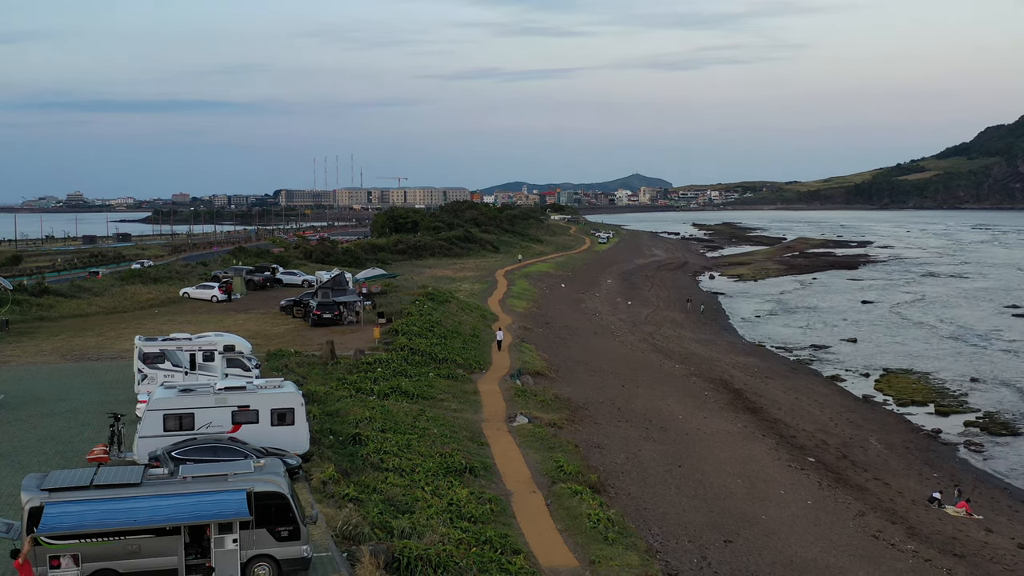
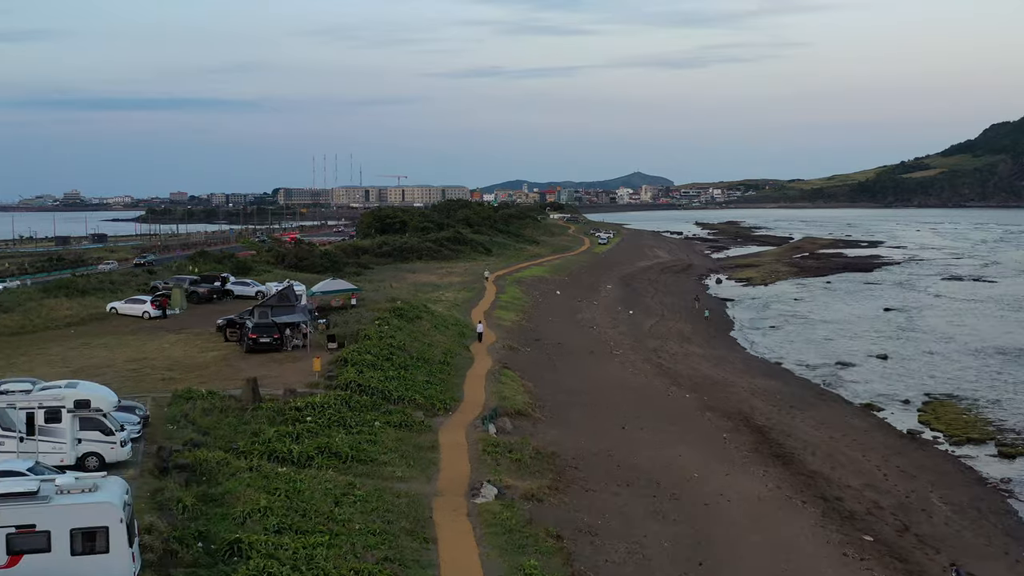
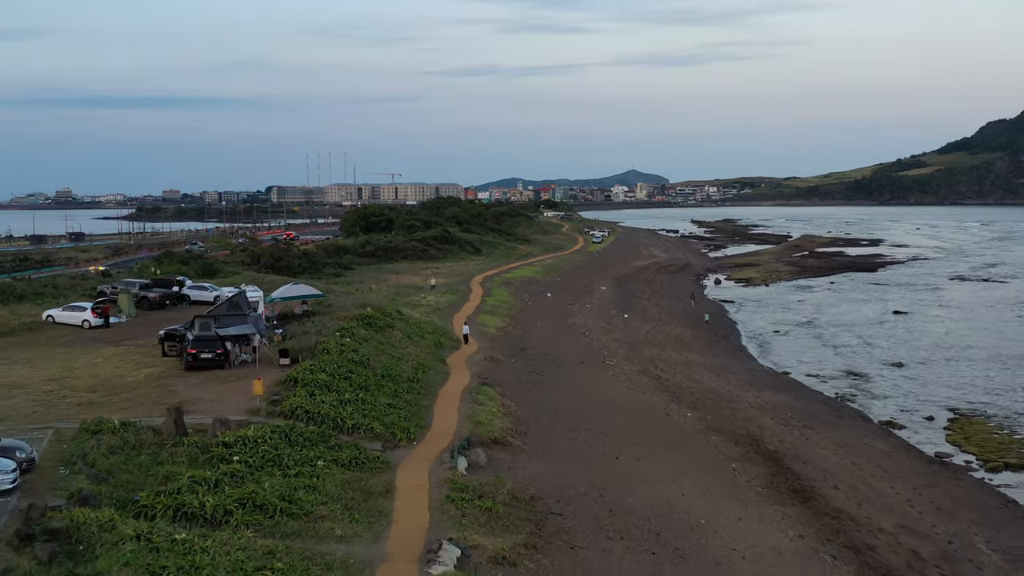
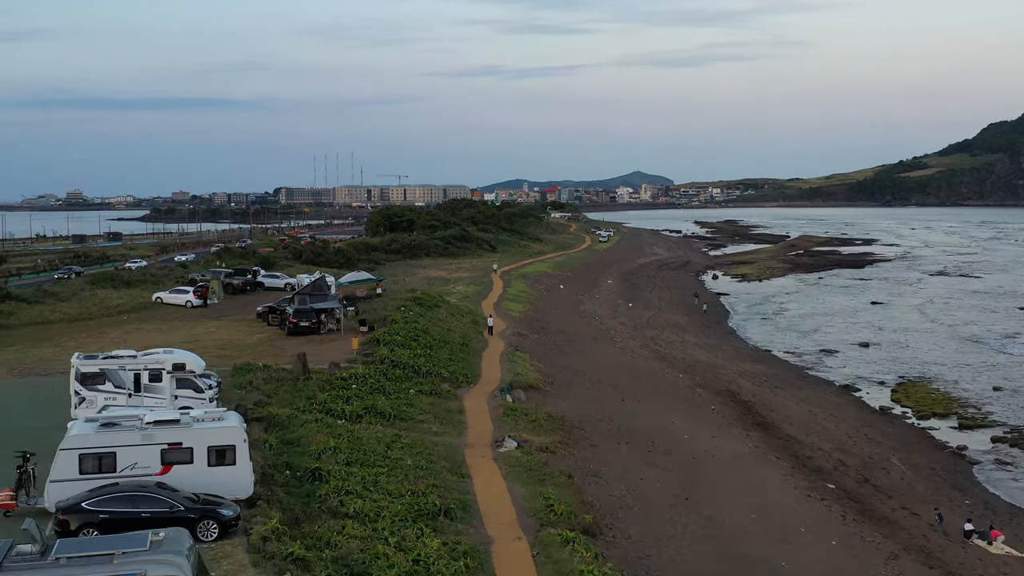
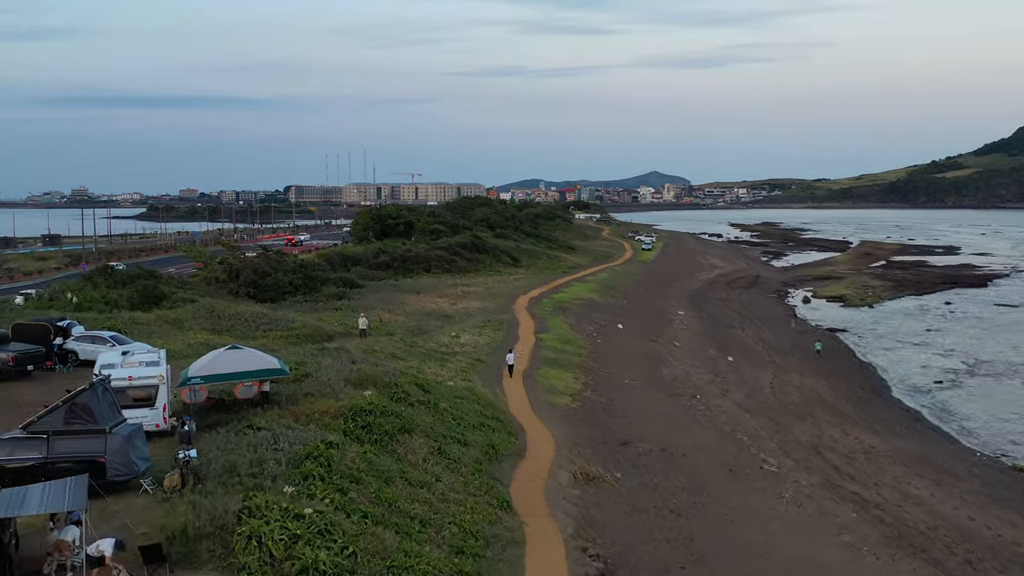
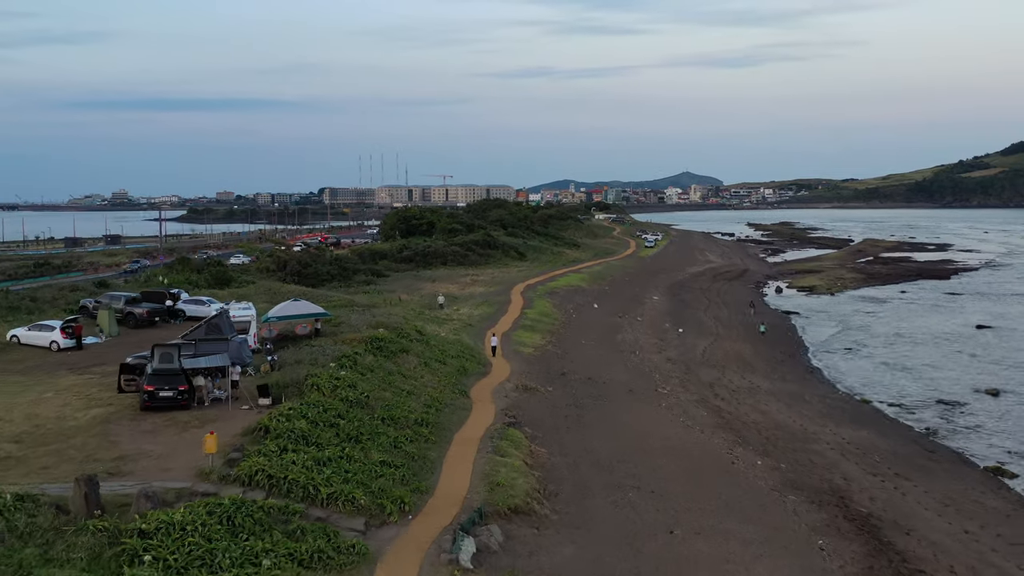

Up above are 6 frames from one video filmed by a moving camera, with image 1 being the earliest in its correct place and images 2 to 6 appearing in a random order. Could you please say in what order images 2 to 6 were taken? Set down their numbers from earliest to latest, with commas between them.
4, 2, 3, 6, 5
